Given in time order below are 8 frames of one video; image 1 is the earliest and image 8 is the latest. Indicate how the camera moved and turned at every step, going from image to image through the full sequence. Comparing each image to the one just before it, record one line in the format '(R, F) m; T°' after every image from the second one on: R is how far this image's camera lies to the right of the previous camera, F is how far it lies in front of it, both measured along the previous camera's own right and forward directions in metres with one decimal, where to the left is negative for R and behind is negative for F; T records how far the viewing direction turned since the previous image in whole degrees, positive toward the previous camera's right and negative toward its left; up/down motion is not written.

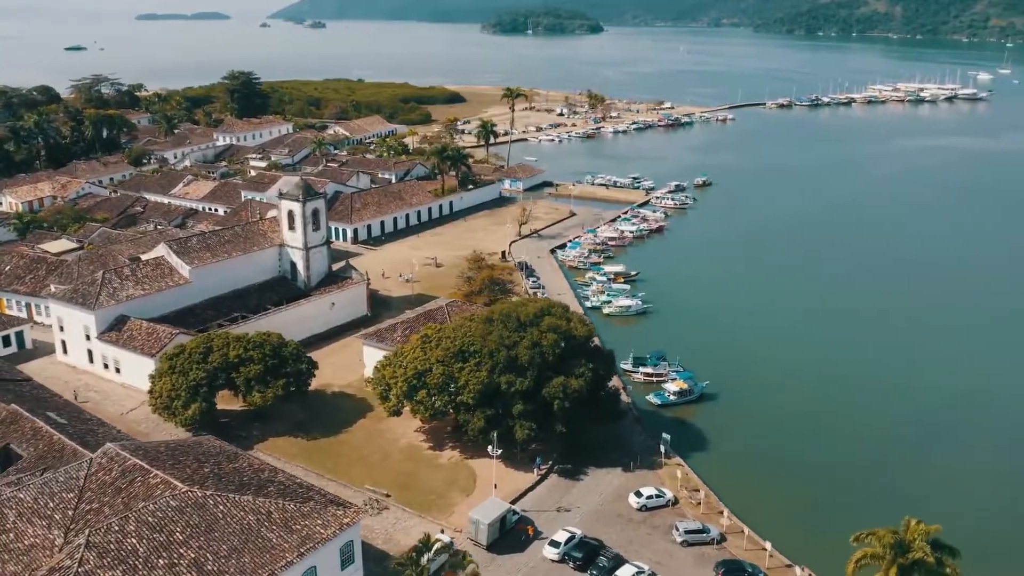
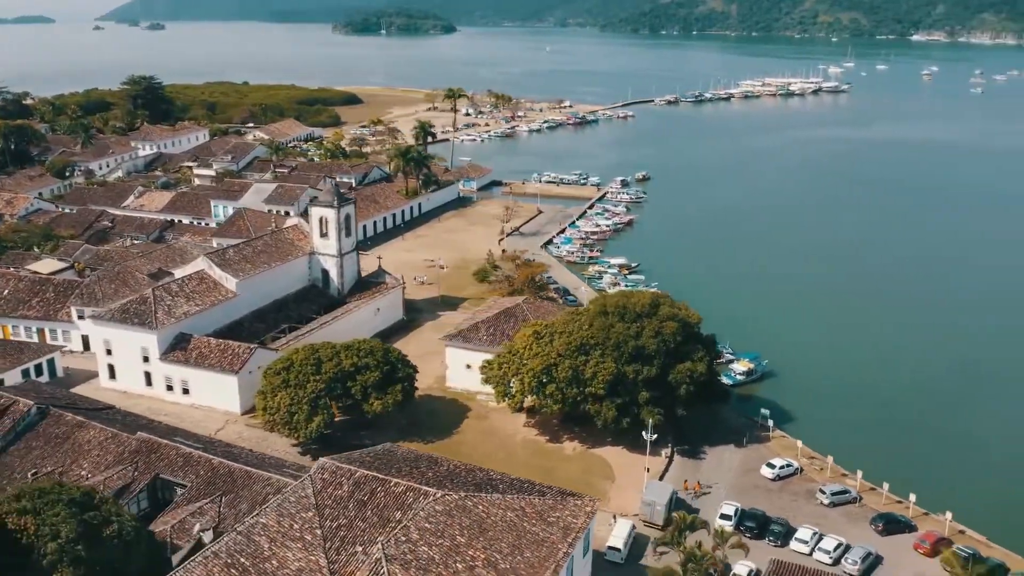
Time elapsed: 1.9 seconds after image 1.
(-9.9, 0.0) m; +10°
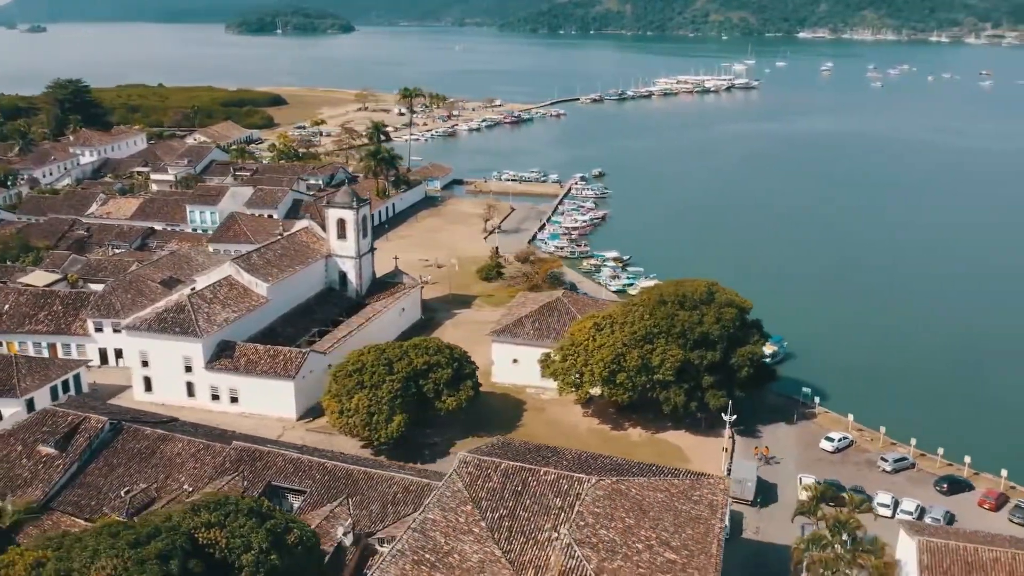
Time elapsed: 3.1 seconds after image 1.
(-6.4, -0.2) m; +7°
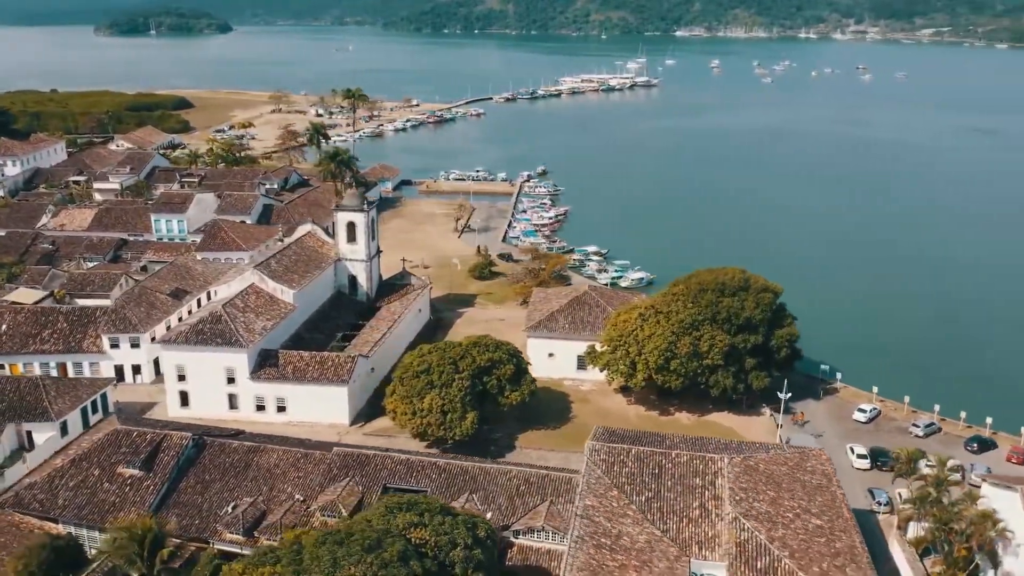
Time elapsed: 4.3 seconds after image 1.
(-6.7, -0.3) m; +8°
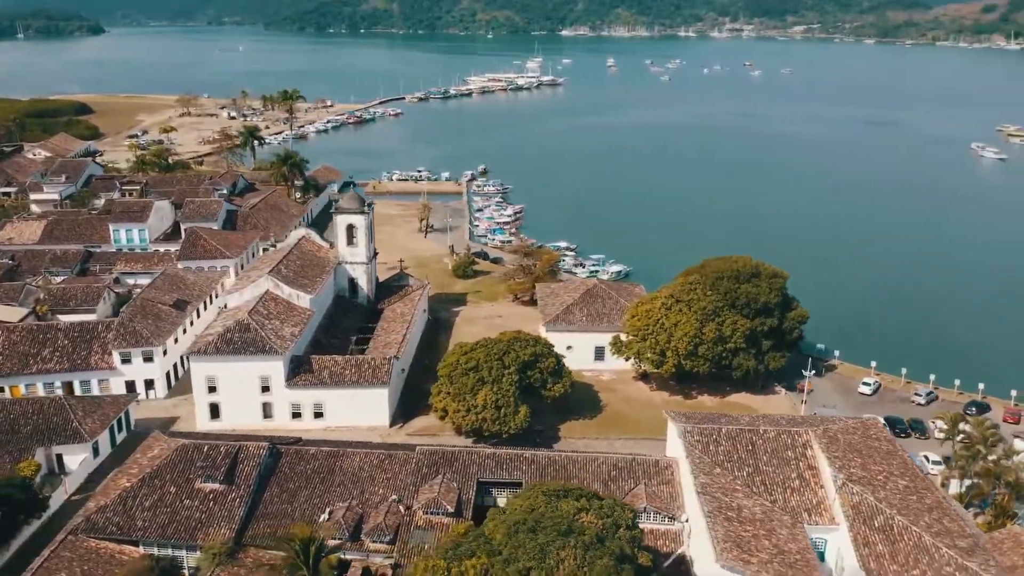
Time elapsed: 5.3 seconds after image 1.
(-5.9, -0.3) m; +8°
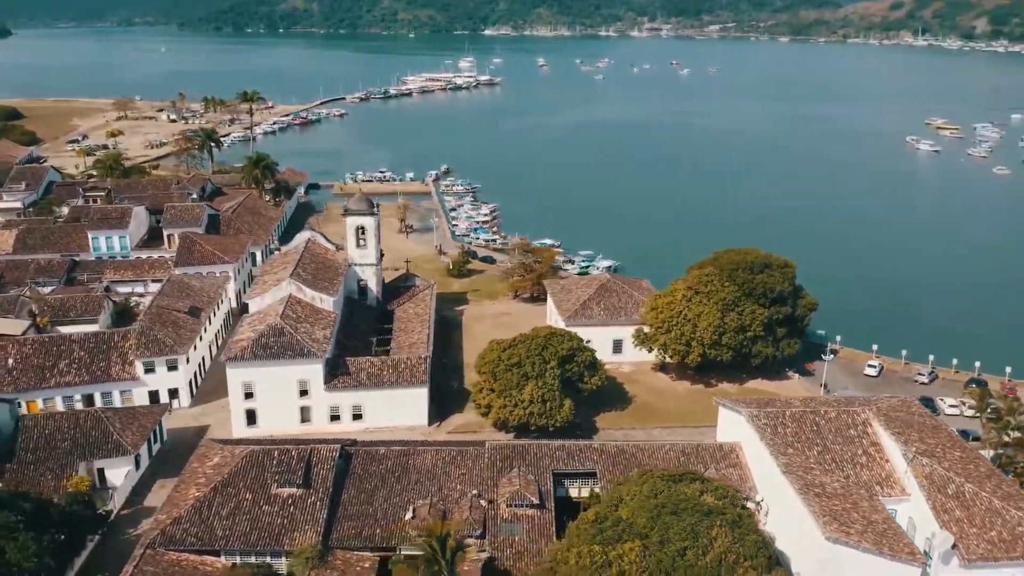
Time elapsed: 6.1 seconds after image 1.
(-4.6, -0.3) m; +5°
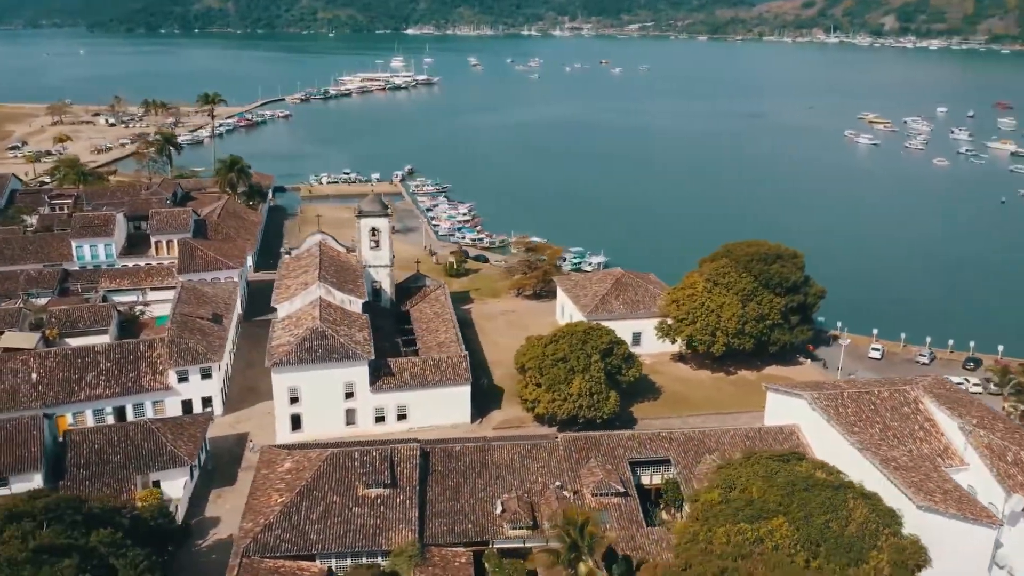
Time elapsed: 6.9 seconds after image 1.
(-4.8, -0.4) m; +5°
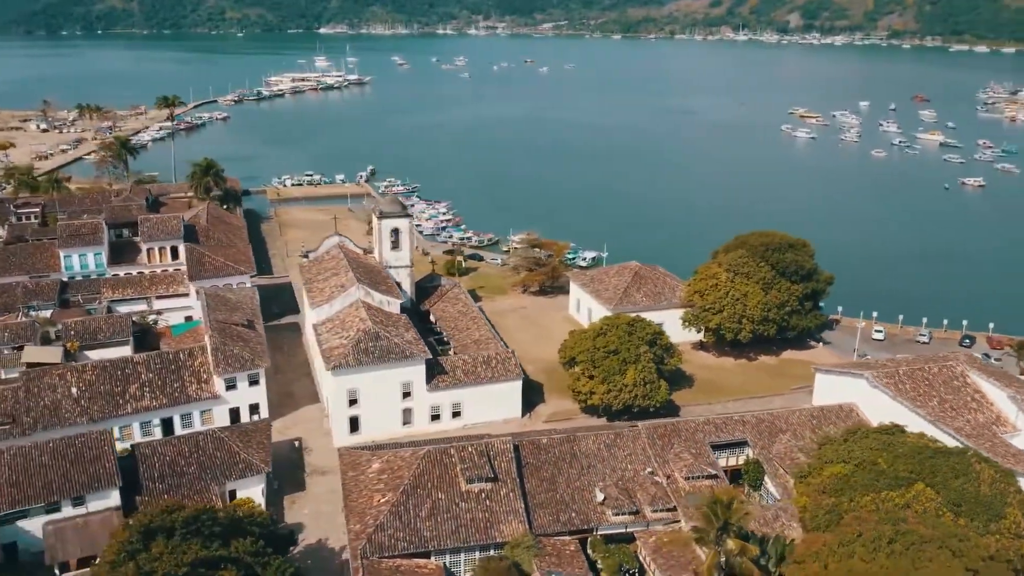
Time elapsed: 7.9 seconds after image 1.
(-5.5, -0.4) m; +6°
